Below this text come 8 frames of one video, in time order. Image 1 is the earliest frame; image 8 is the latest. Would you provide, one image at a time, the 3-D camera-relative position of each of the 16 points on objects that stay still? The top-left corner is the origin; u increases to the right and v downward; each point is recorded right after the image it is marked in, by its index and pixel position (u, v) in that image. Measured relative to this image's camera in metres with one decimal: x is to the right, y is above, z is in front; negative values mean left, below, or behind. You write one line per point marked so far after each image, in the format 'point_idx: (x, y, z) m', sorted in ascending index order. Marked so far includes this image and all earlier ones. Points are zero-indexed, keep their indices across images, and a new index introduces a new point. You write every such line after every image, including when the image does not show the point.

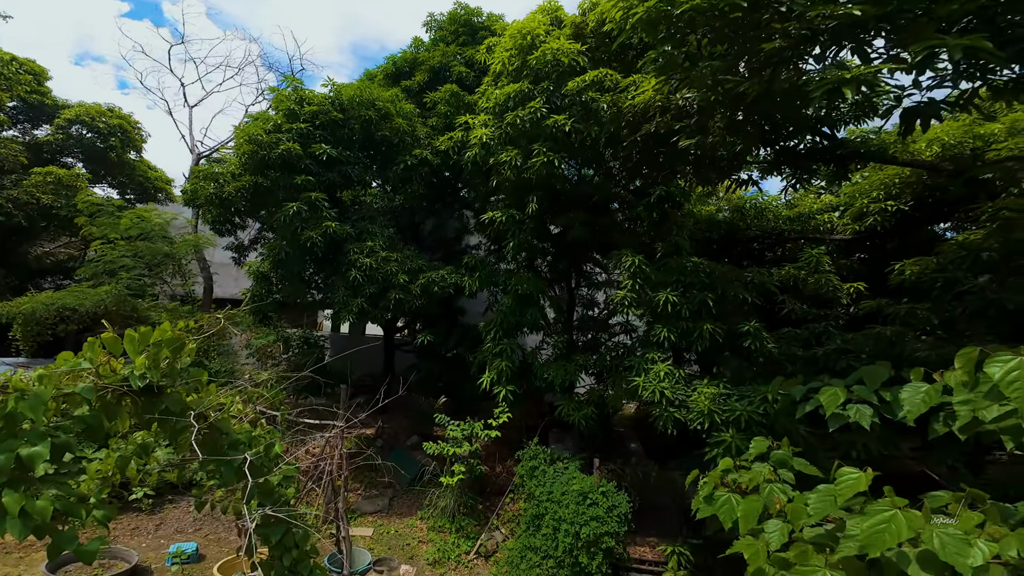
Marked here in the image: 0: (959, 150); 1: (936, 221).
0: (+4.9, +1.7, +4.2) m
1: (+5.0, +0.9, +4.7) m
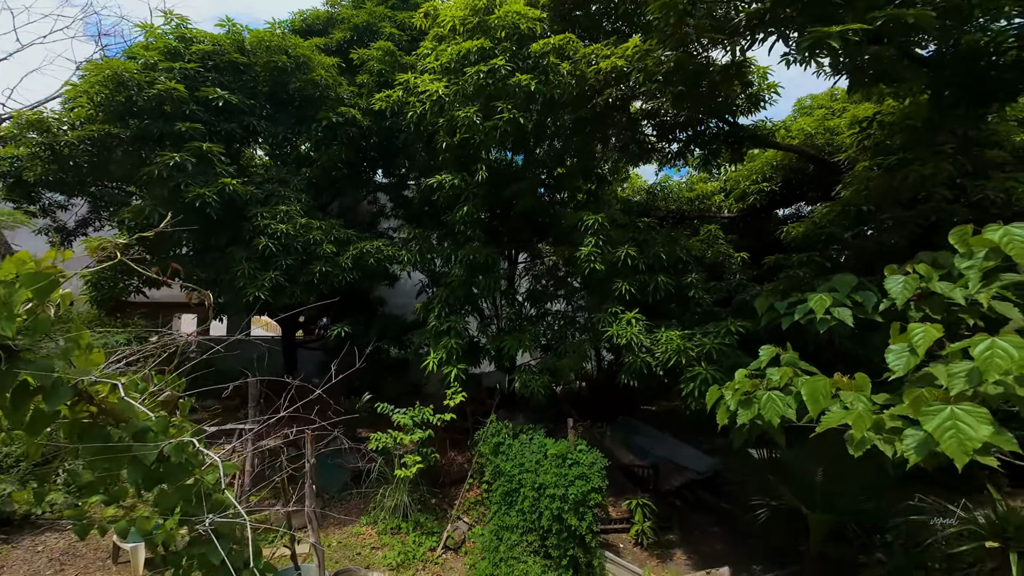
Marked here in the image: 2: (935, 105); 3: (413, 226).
0: (+4.3, +2.2, +5.4) m
1: (+4.3, +1.3, +5.9) m
2: (+3.9, +1.7, +3.5) m
3: (-1.6, +1.0, +6.2) m
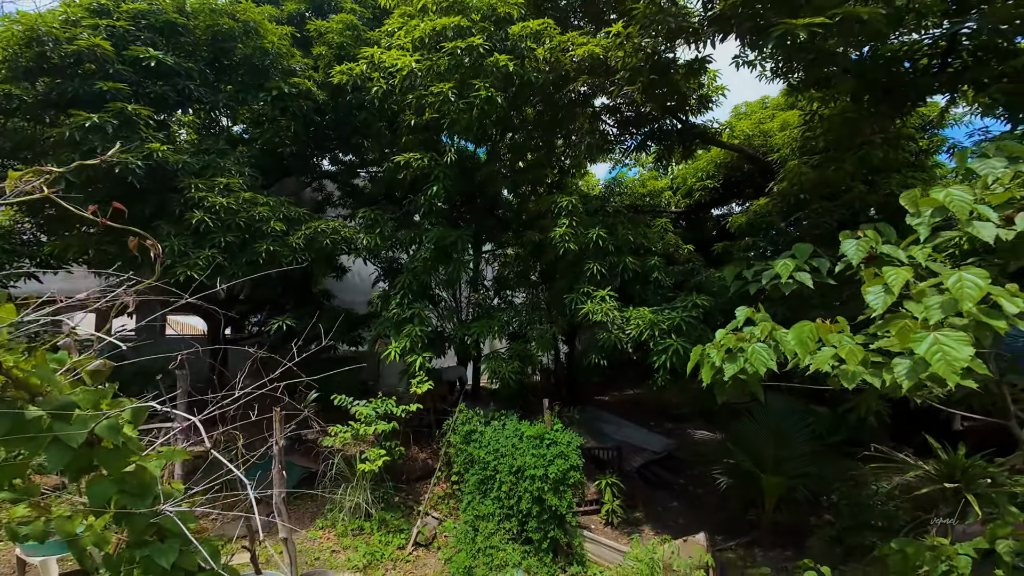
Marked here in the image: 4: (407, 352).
0: (+3.8, +2.3, +6.0) m
1: (+3.7, +1.5, +6.5) m
2: (+3.7, +1.9, +4.1) m
3: (-2.2, +1.2, +5.9) m
4: (-1.5, -0.9, +5.5) m
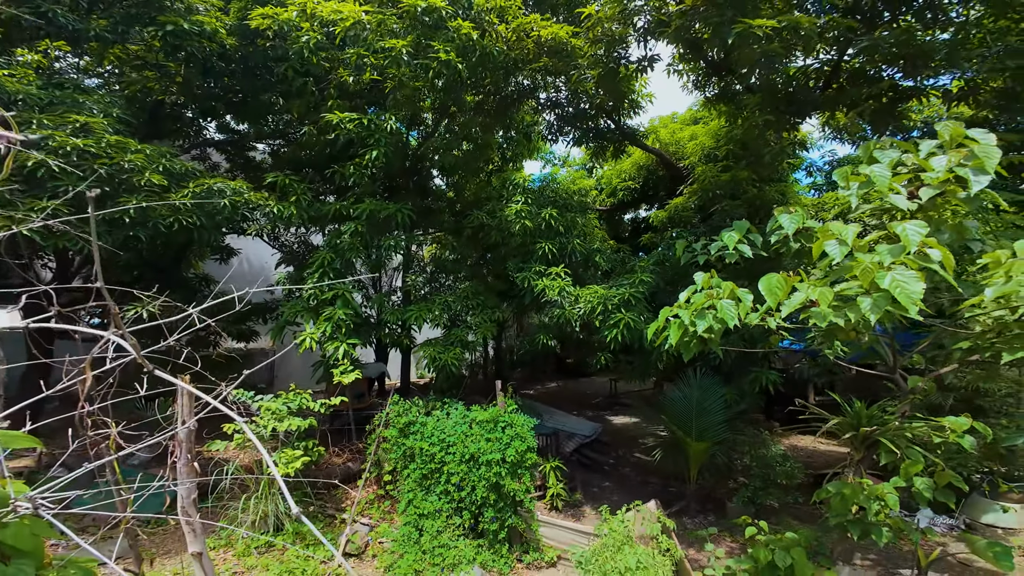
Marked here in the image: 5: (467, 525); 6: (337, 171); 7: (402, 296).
0: (+2.8, +2.4, +6.7) m
1: (+2.5, +1.6, +7.1) m
2: (+3.1, +2.1, +4.8) m
3: (-3.0, +1.5, +5.1) m
4: (-2.3, -0.6, +4.8) m
5: (-0.4, -2.2, +3.5) m
6: (-2.5, +1.6, +5.4) m
7: (-1.5, -0.1, +5.5) m
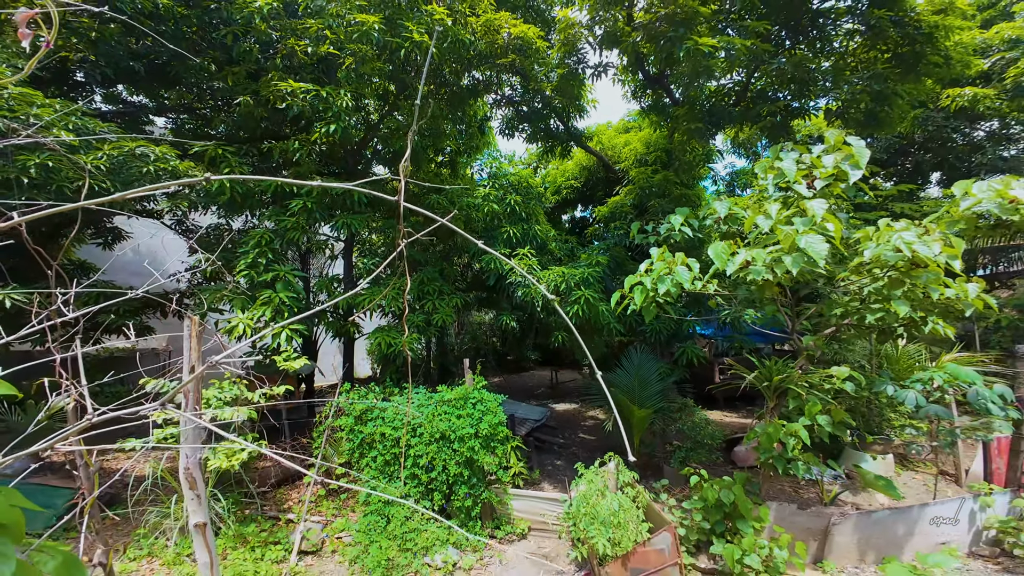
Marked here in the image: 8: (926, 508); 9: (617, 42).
0: (+1.8, +2.6, +7.3) m
1: (+1.5, +1.7, +7.6) m
2: (+2.5, +2.2, +5.4) m
3: (-3.5, +1.7, +4.6) m
4: (-2.8, -0.4, +4.3) m
5: (-0.7, -2.0, +3.5) m
6: (-3.0, +1.8, +4.9) m
7: (-2.2, +0.1, +5.2) m
8: (+3.3, -1.8, +3.0) m
9: (+1.4, +3.3, +5.2) m
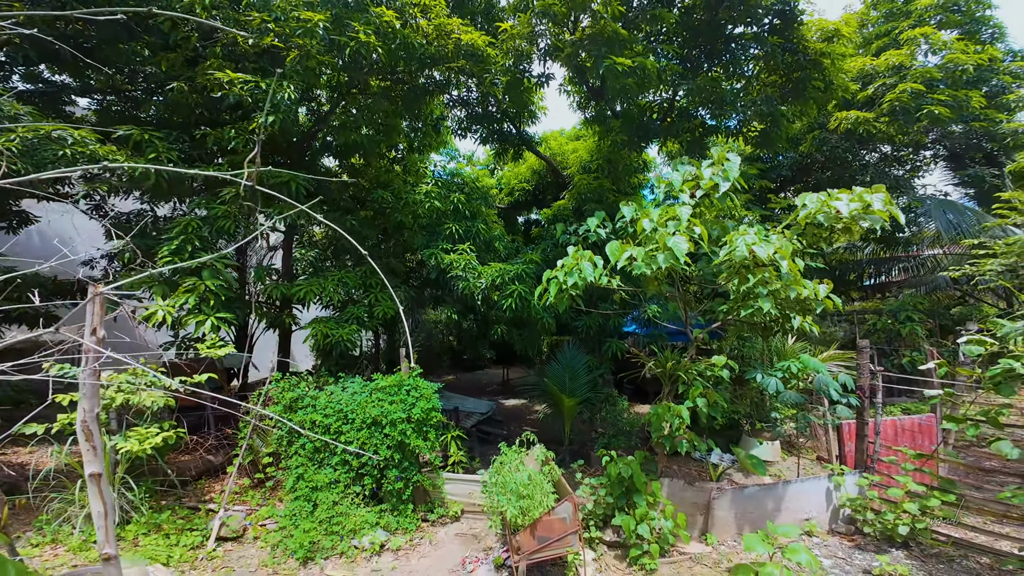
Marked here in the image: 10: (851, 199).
0: (+0.9, +2.6, +7.7) m
1: (+0.5, +1.7, +7.9) m
2: (+1.7, +2.2, +5.9) m
3: (-4.2, +1.8, +4.4) m
4: (-3.5, -0.3, +4.2) m
5: (-1.4, -1.9, +3.6) m
6: (-3.8, +2.0, +4.8) m
7: (-3.0, +0.2, +5.2) m
8: (+2.6, -1.8, +3.5) m
9: (+0.7, +3.3, +5.5) m
10: (+2.2, +0.6, +2.5) m
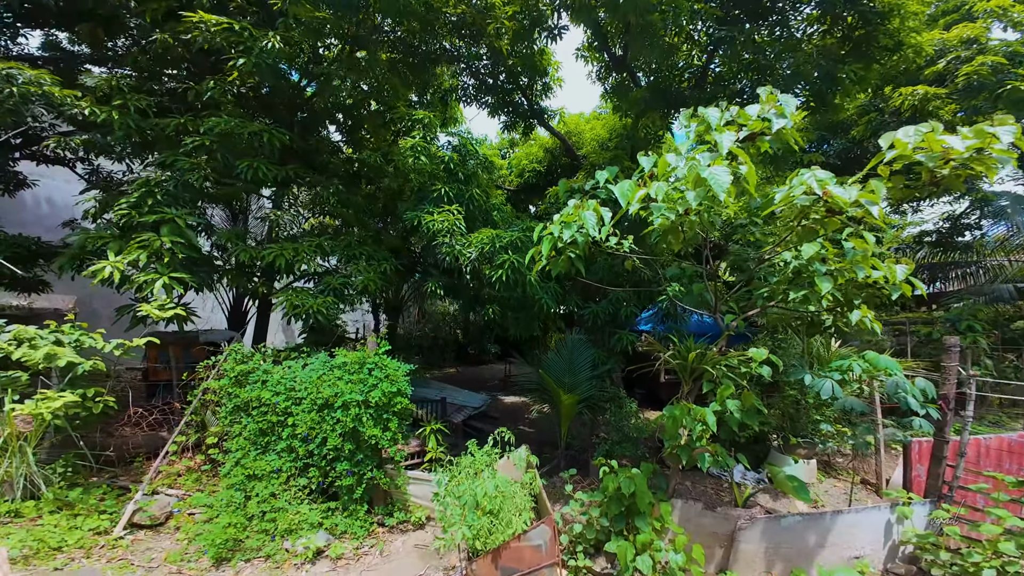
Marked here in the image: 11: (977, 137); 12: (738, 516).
0: (+1.1, +2.8, +7.0) m
1: (+0.7, +2.0, +7.3) m
2: (+1.9, +2.4, +5.2) m
3: (-4.1, +2.3, +4.0) m
4: (-3.6, +0.2, +3.8) m
5: (-1.5, -1.6, +3.0) m
6: (-3.7, +2.4, +4.4) m
7: (-3.0, +0.6, +4.7) m
8: (+2.4, -1.7, +2.8) m
9: (+0.9, +3.6, +4.8) m
10: (+2.1, +0.7, +1.8) m
11: (+2.2, +0.7, +1.8) m
12: (+1.7, -1.7, +2.8) m
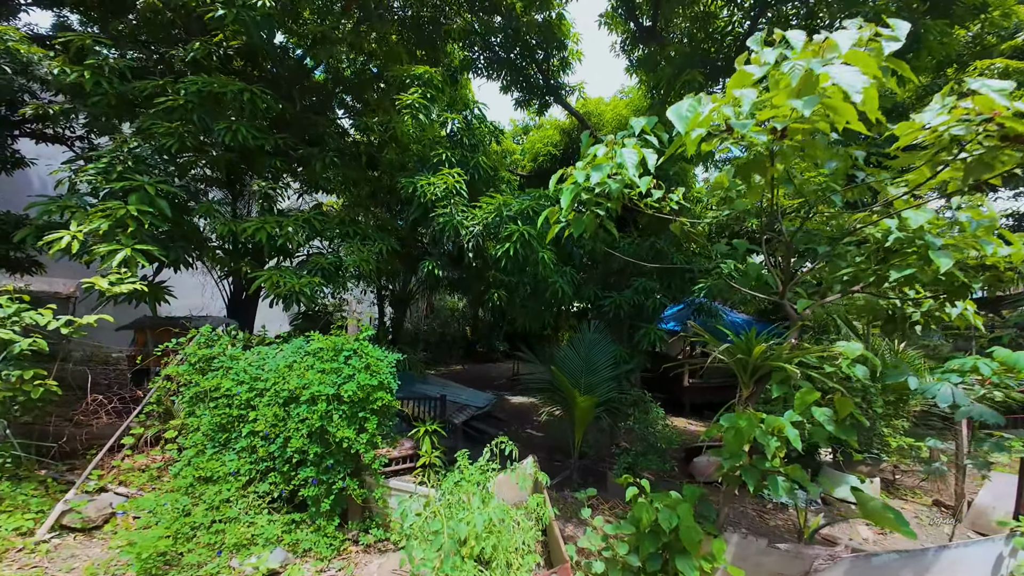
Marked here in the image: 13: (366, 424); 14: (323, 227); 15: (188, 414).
0: (+1.3, +2.9, +6.4) m
1: (+0.9, +2.1, +6.7) m
2: (+2.1, +2.5, +4.6) m
3: (-4.0, +2.6, +3.5) m
4: (-3.5, +0.4, +3.3) m
5: (-1.5, -1.4, +2.5) m
6: (-3.5, +2.7, +3.9) m
7: (-2.8, +0.8, +4.2) m
8: (+2.4, -1.6, +2.2) m
9: (+1.1, +3.7, +4.3) m
10: (+2.2, +0.8, +1.2) m
11: (+2.2, +0.8, +1.1) m
12: (+1.7, -1.6, +2.2) m
13: (-1.0, -0.9, +2.6) m
14: (-2.1, +0.6, +4.1) m
15: (-2.3, -0.9, +2.7) m
